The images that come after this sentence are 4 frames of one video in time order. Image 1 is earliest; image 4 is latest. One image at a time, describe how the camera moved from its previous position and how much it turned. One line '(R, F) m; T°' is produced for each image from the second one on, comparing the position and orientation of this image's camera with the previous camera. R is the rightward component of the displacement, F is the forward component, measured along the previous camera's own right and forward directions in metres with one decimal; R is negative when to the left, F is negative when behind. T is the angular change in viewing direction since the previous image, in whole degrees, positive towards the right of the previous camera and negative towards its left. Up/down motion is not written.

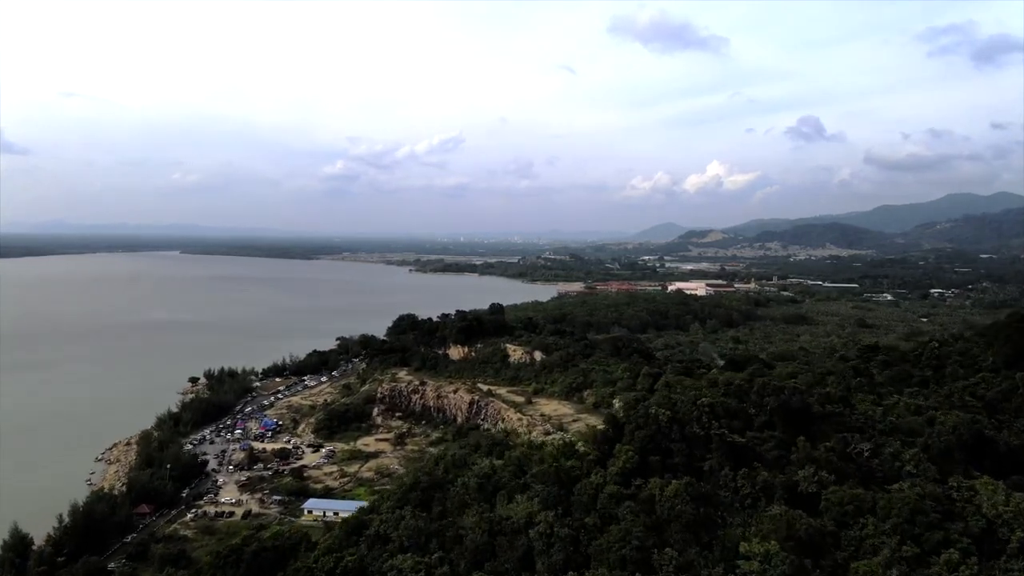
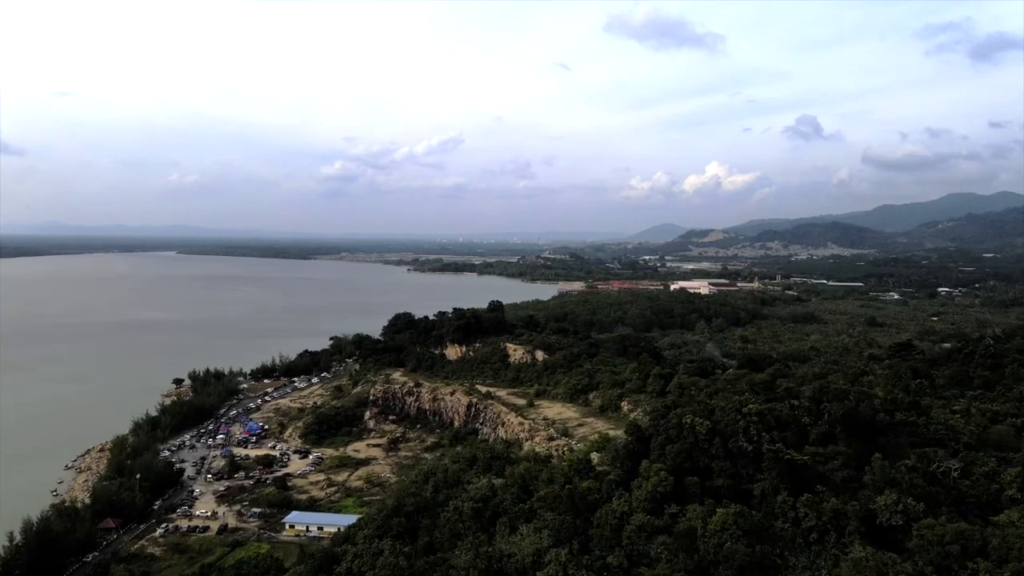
(0.0, +2.0) m; 0°
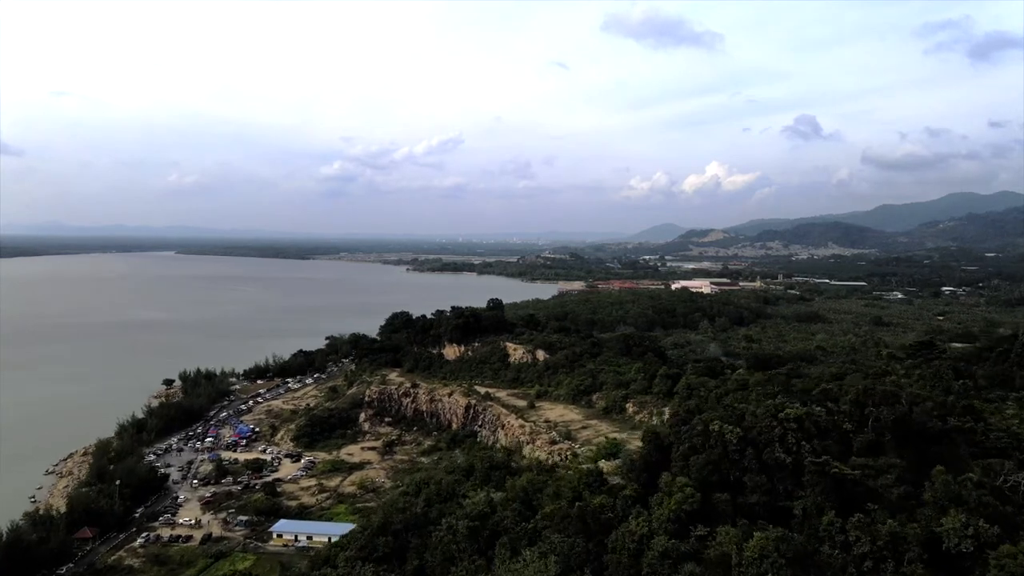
(0.0, +1.2) m; 0°
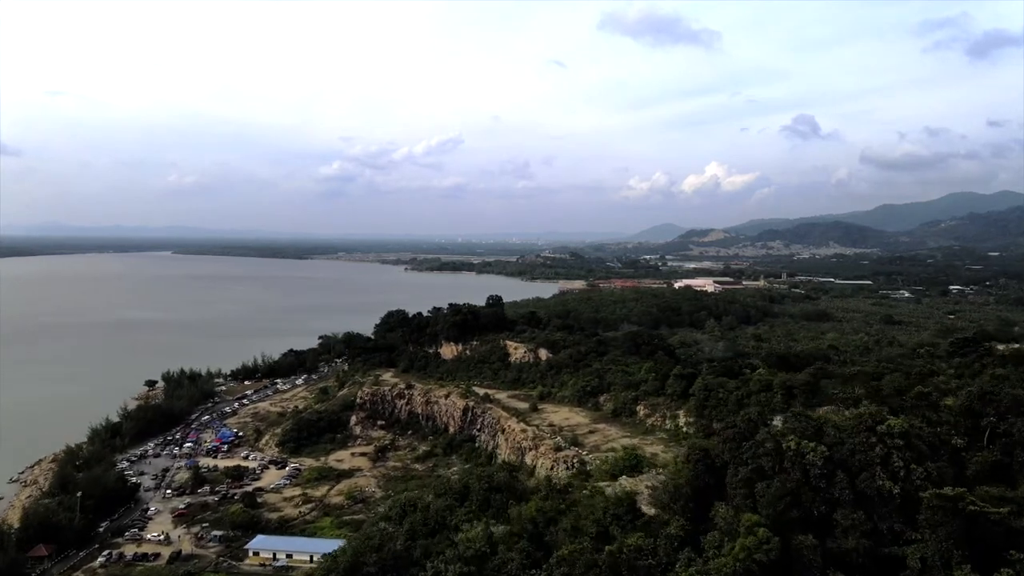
(-0.1, +2.0) m; 0°
